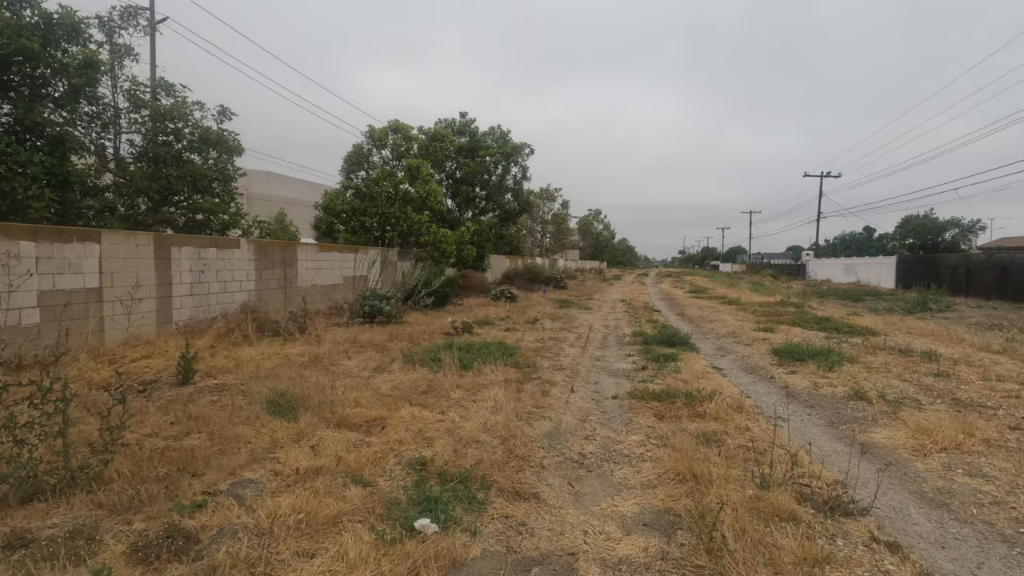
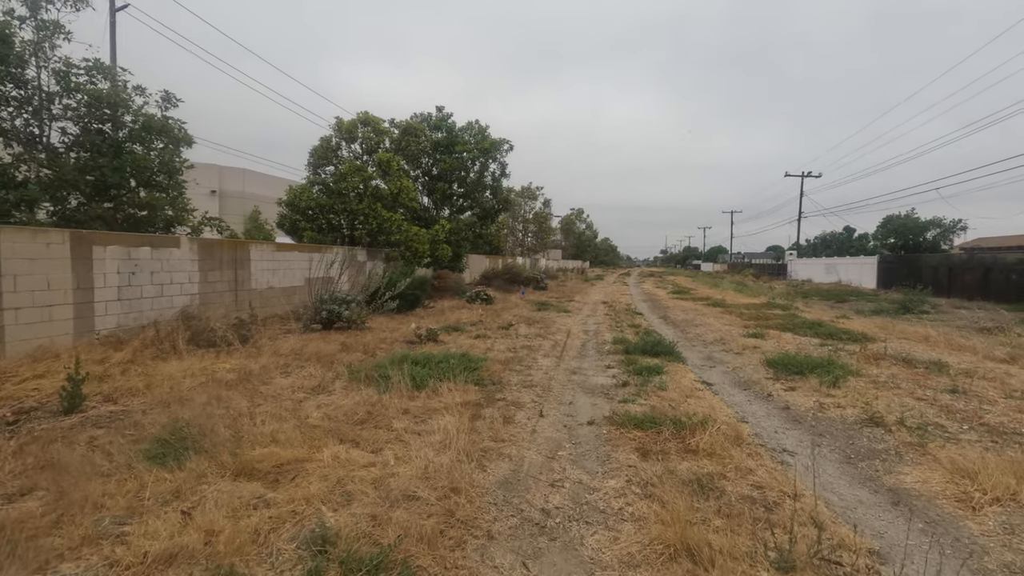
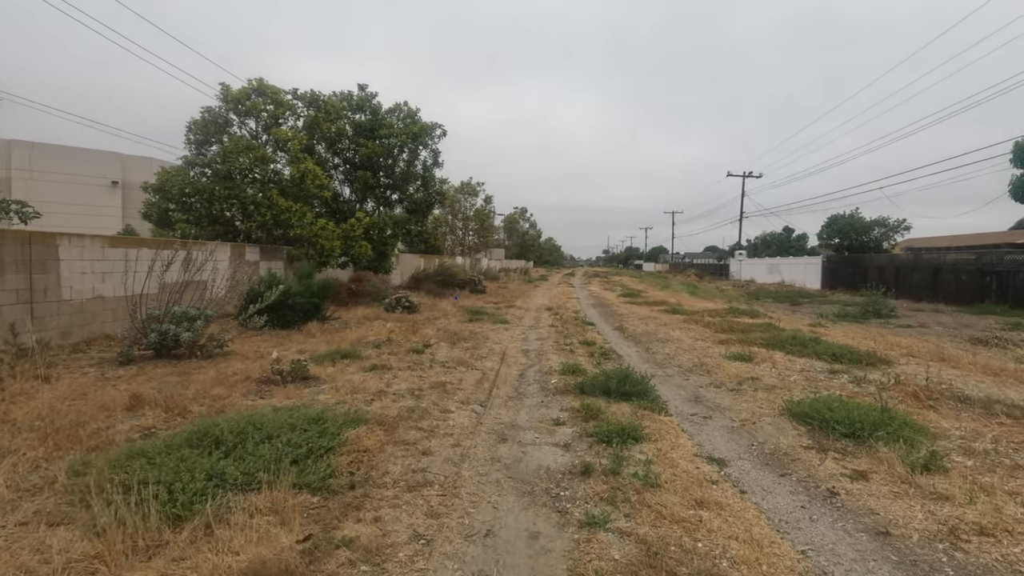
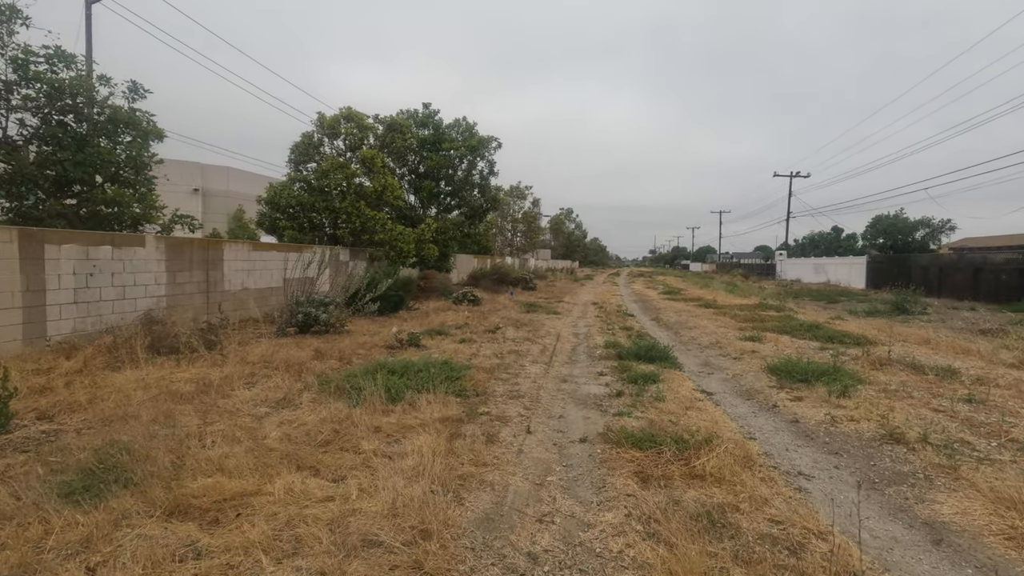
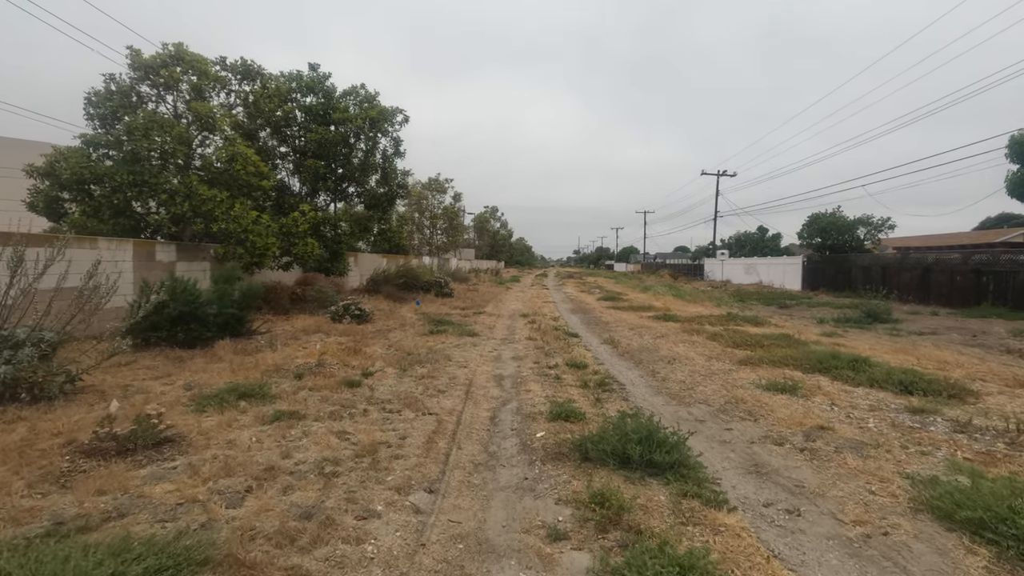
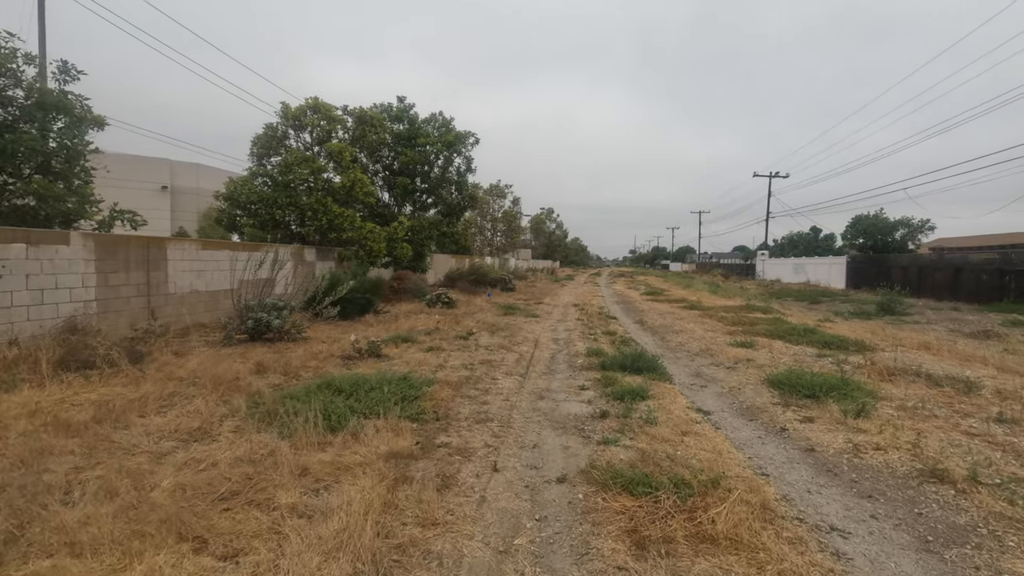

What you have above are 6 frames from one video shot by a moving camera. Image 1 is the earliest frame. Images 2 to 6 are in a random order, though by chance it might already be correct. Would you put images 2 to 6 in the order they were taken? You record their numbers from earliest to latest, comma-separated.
2, 4, 6, 3, 5
